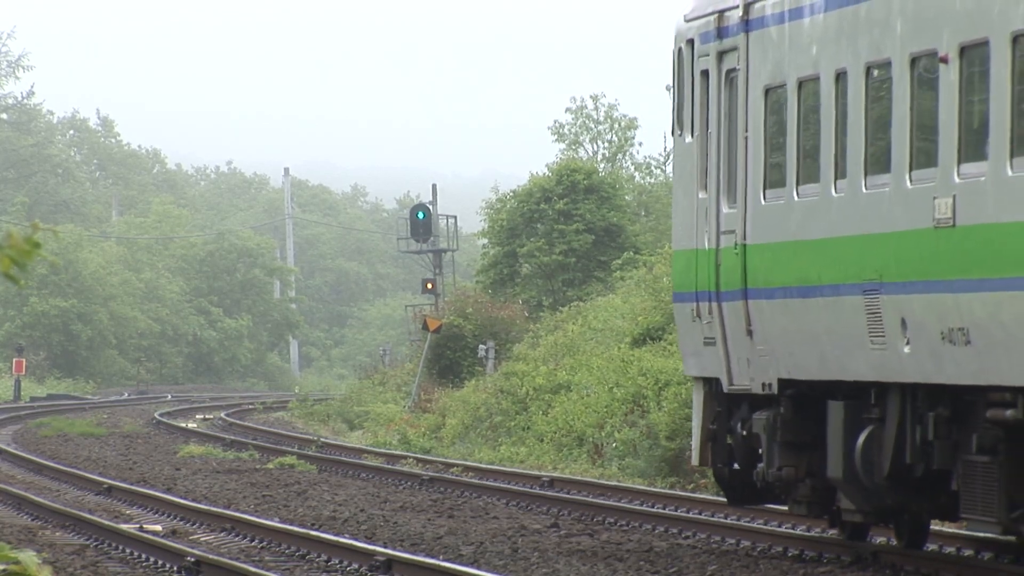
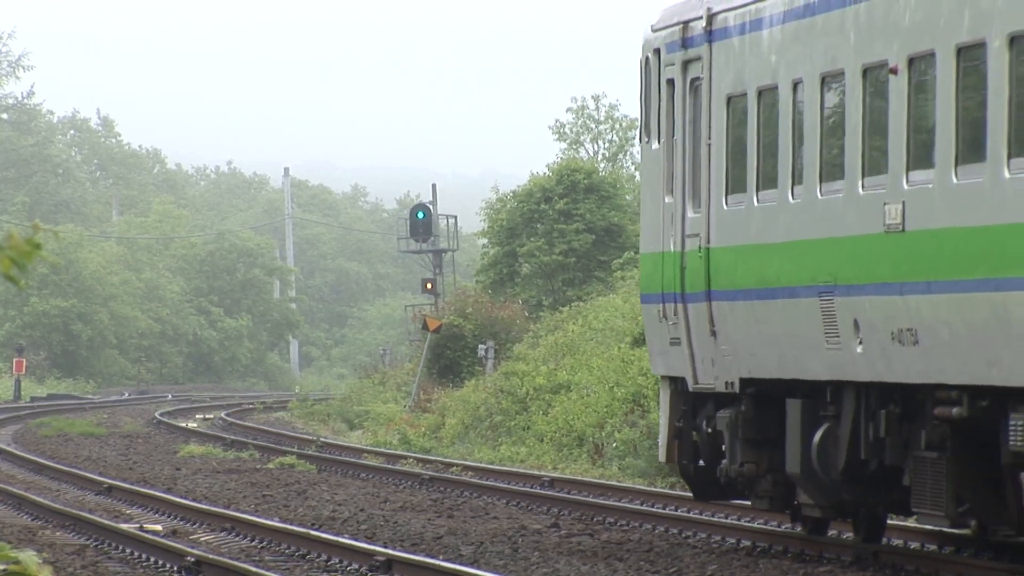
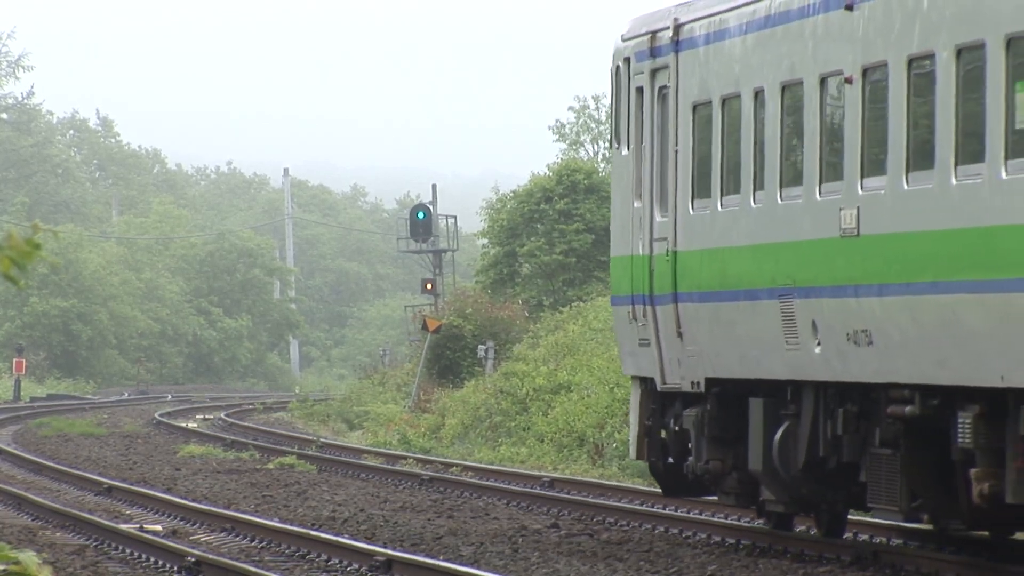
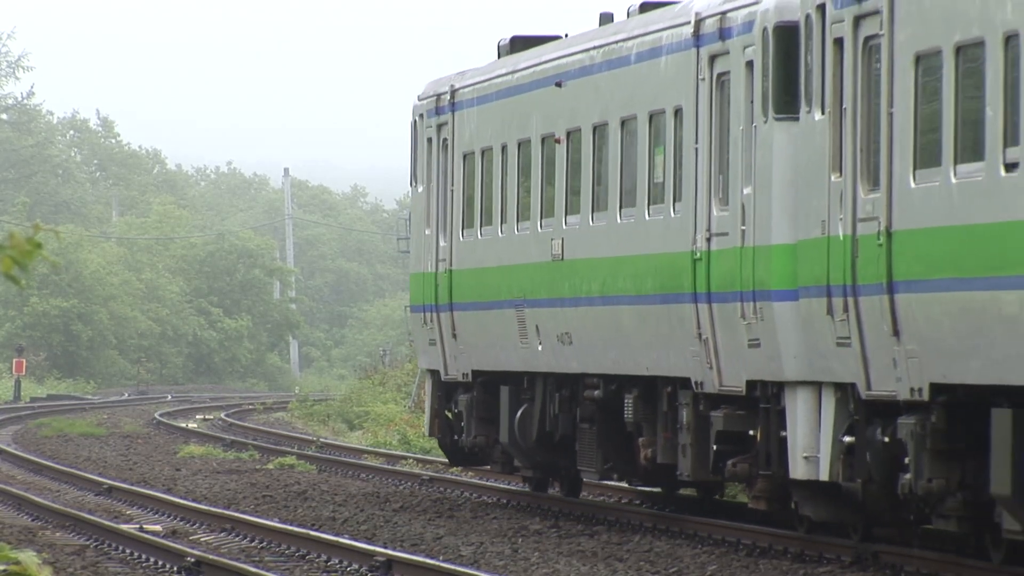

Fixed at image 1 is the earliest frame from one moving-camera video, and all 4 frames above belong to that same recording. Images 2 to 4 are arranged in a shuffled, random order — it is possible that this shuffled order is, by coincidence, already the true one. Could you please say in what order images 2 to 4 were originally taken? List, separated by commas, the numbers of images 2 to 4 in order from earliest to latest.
2, 3, 4
